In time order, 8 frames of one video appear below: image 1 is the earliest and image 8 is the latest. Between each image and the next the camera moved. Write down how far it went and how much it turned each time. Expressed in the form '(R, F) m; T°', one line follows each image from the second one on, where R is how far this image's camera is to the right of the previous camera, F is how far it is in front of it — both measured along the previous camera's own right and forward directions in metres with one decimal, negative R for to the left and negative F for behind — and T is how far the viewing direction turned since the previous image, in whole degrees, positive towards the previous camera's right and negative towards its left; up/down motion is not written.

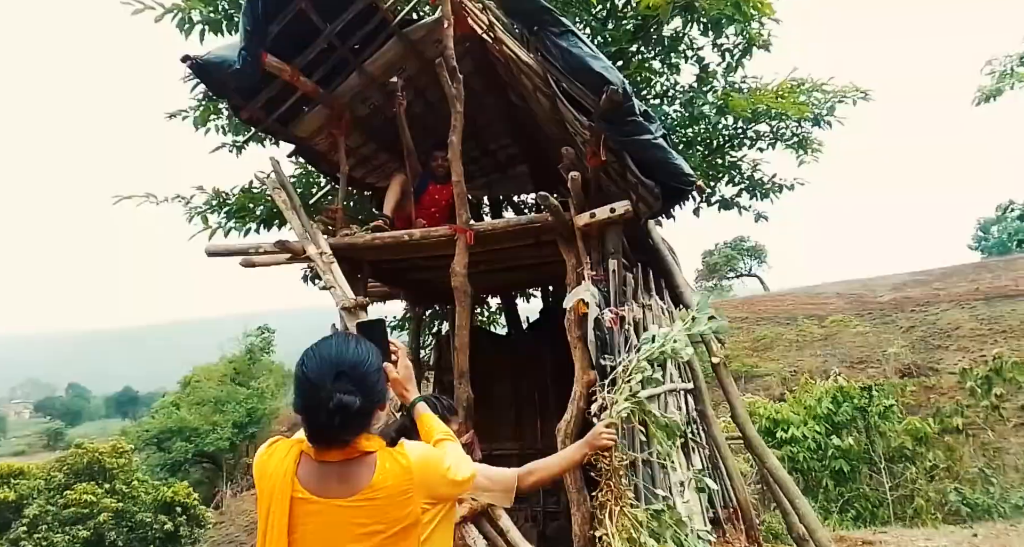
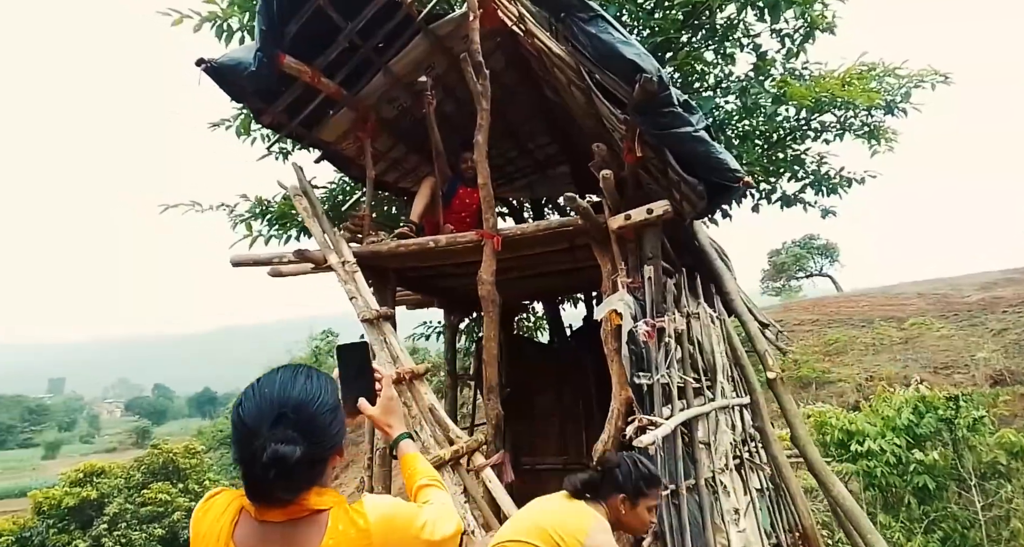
(+0.2, +0.3) m; -6°
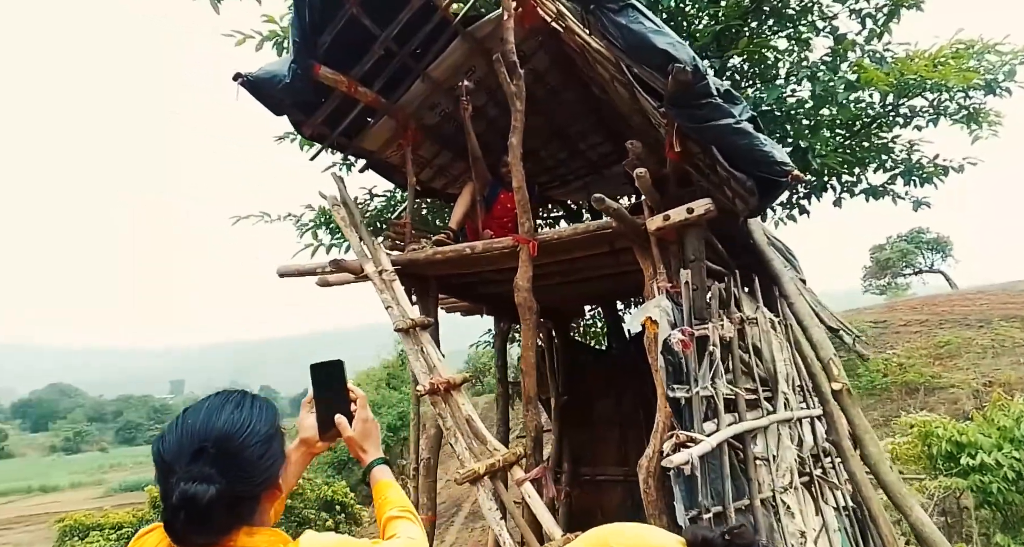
(+0.3, +0.1) m; -8°
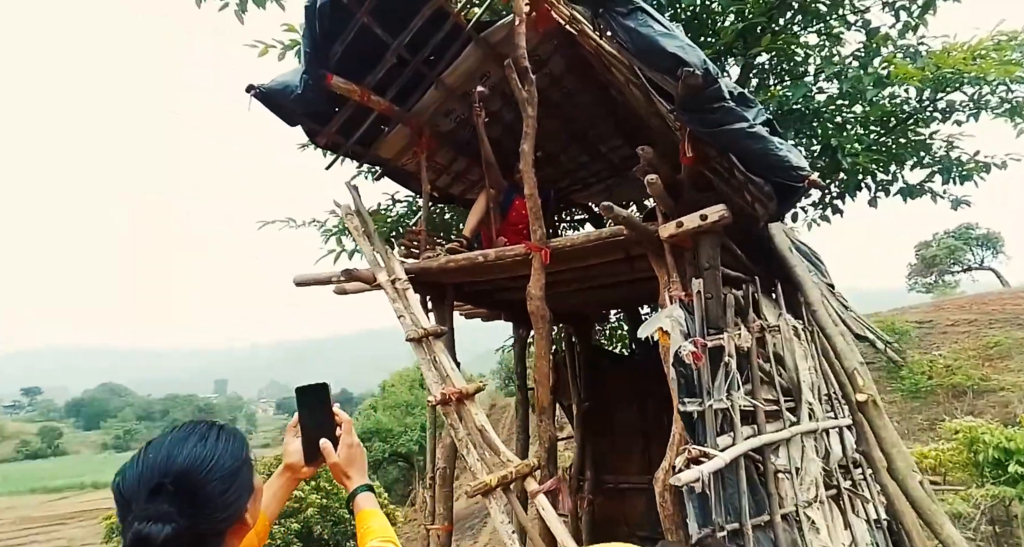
(+0.1, 0.0) m; -3°
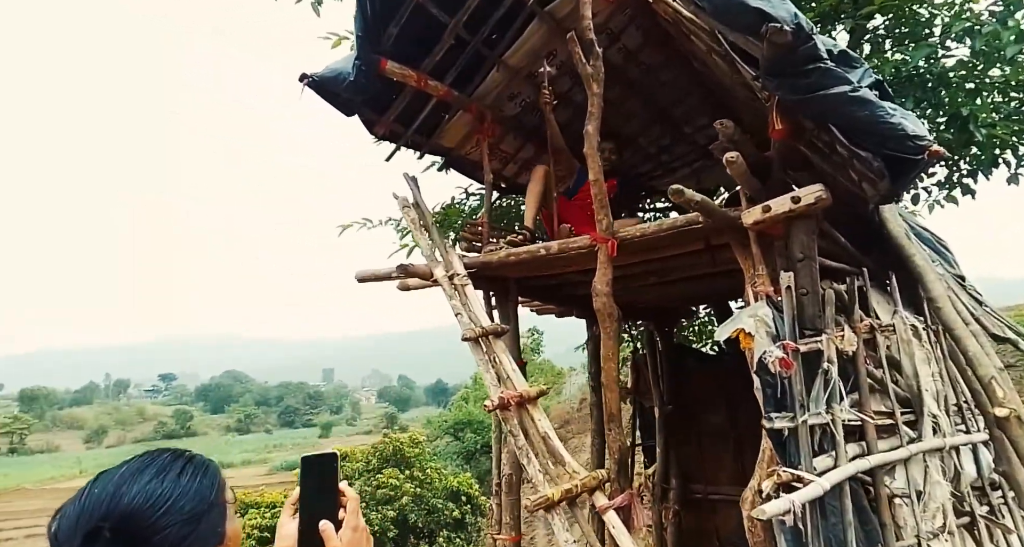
(+0.2, +0.3) m; -9°
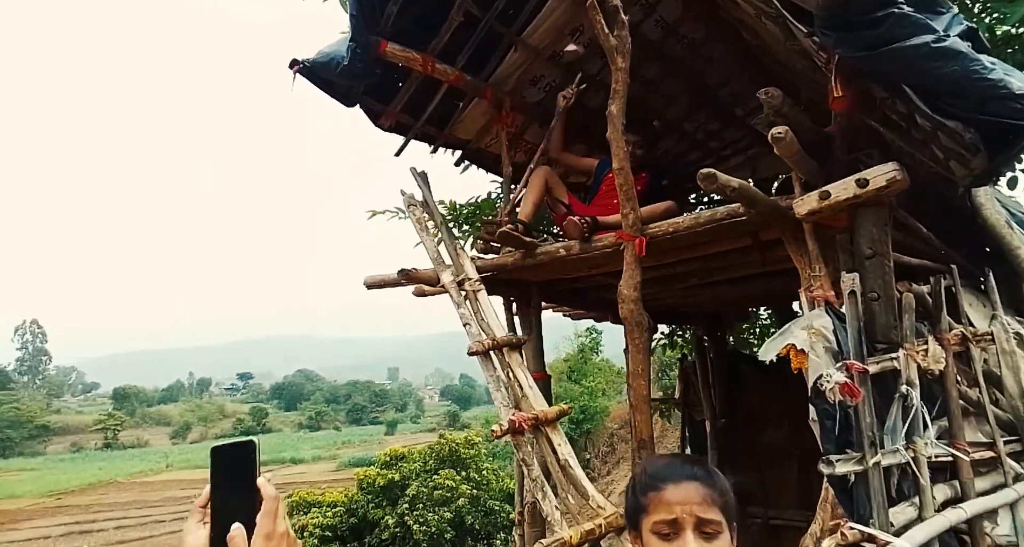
(+0.3, +0.5) m; -6°
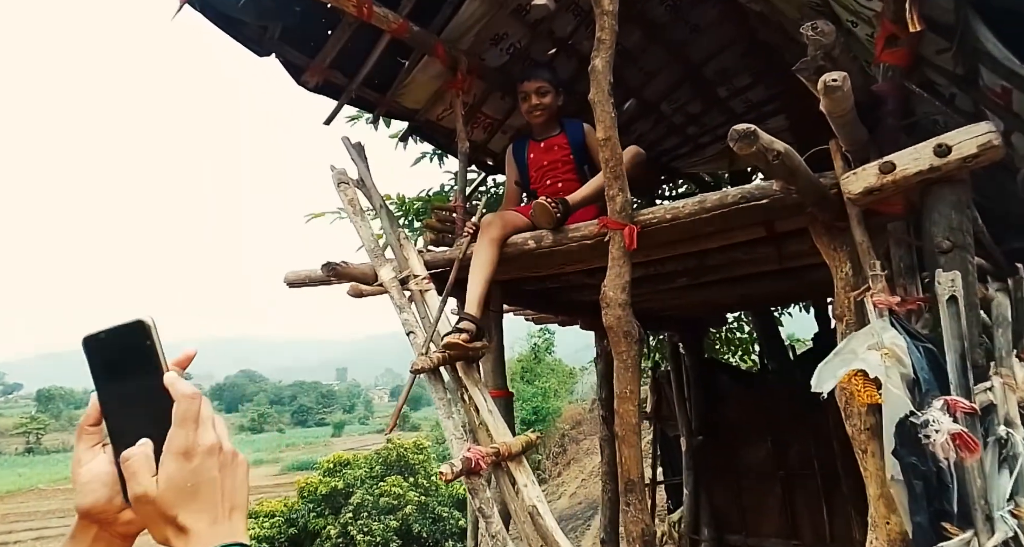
(0.0, +0.7) m; +5°
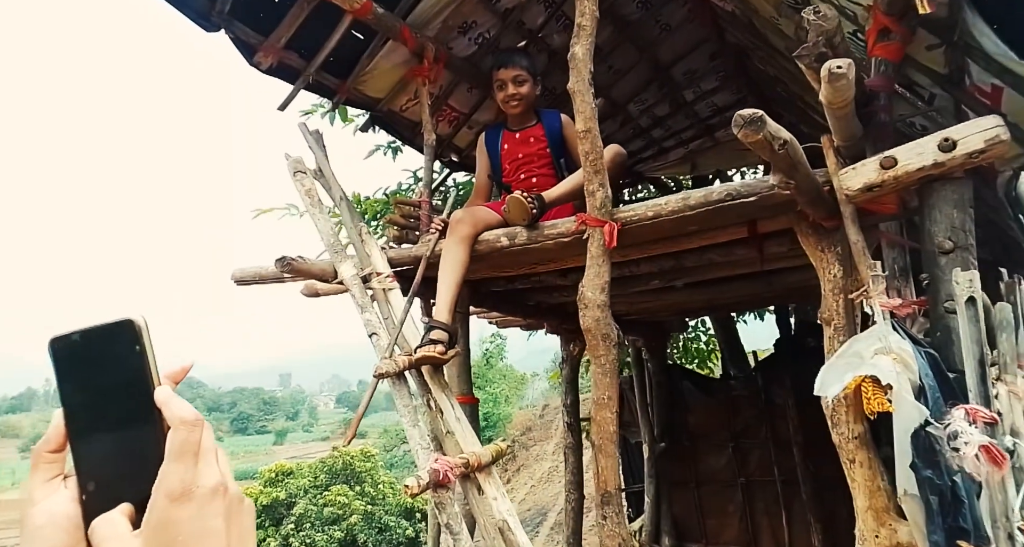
(-0.1, +0.2) m; +5°
